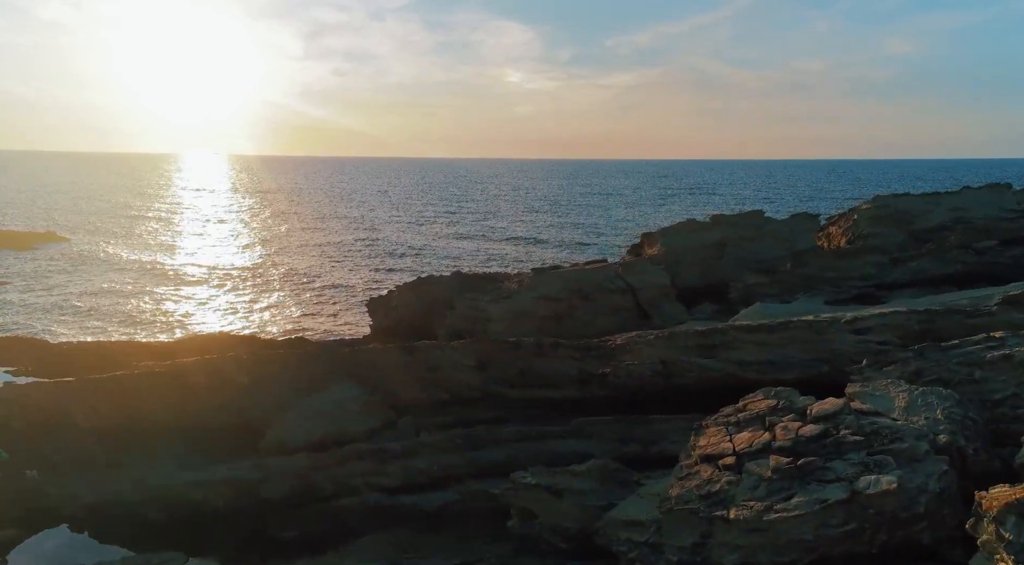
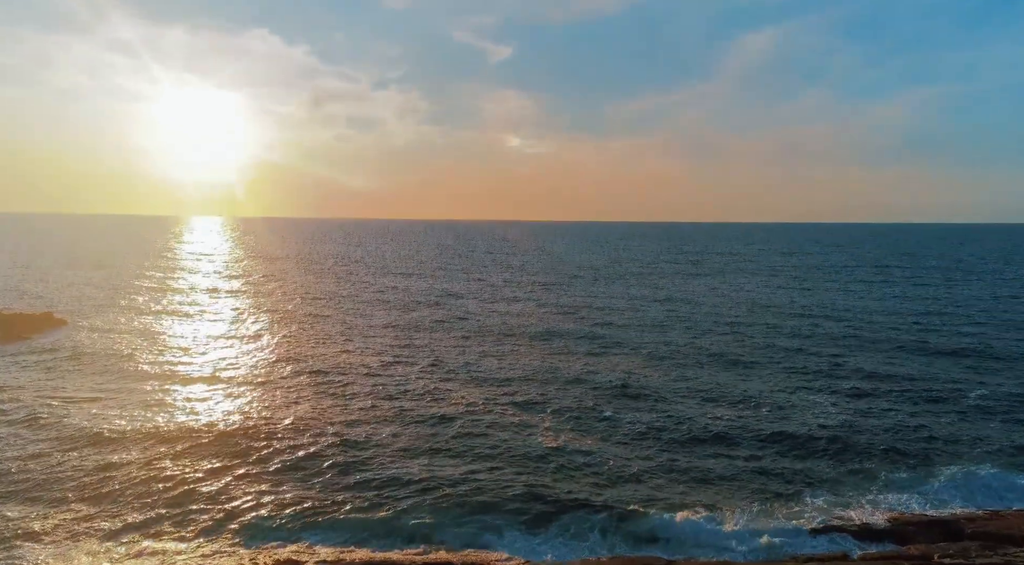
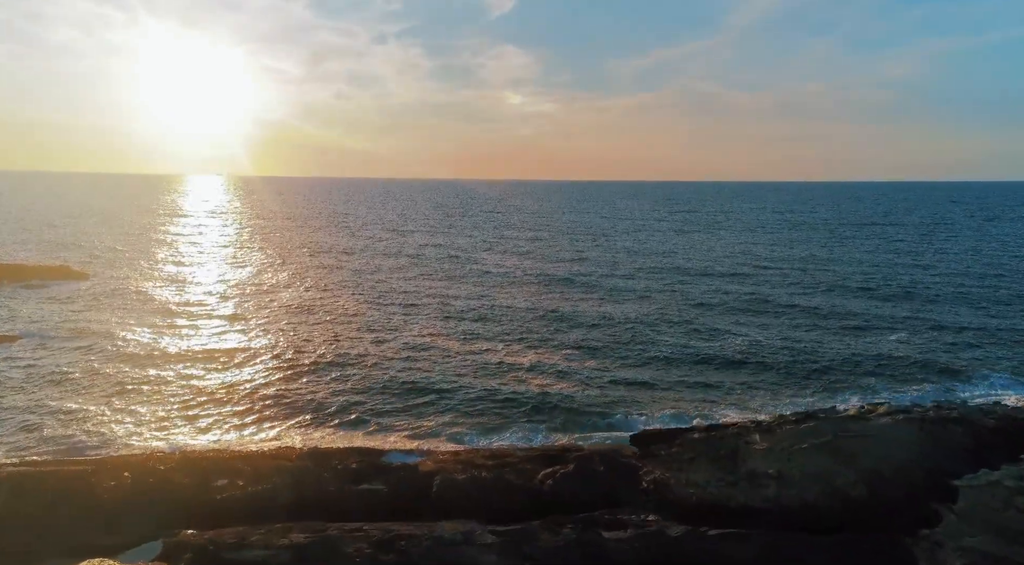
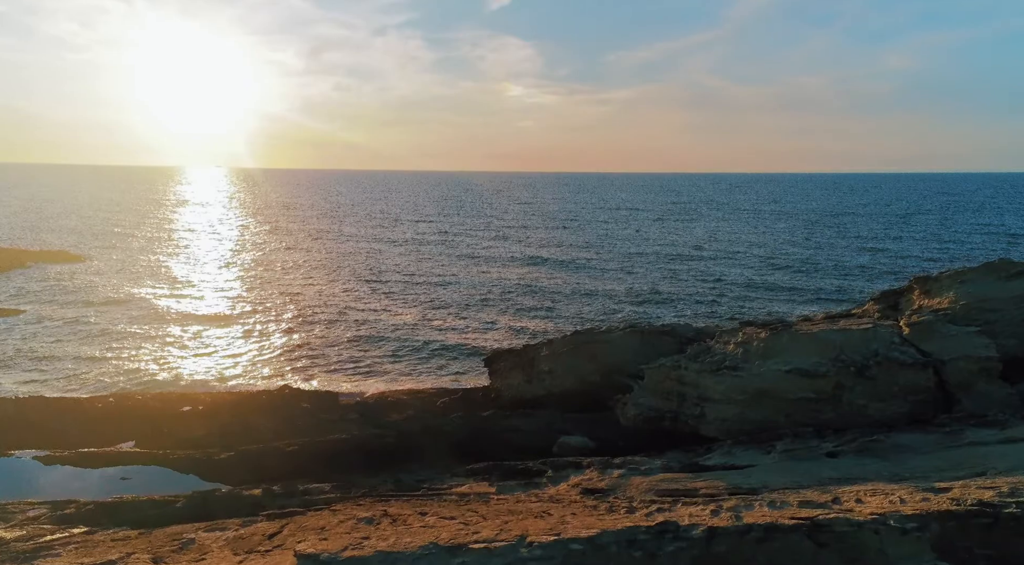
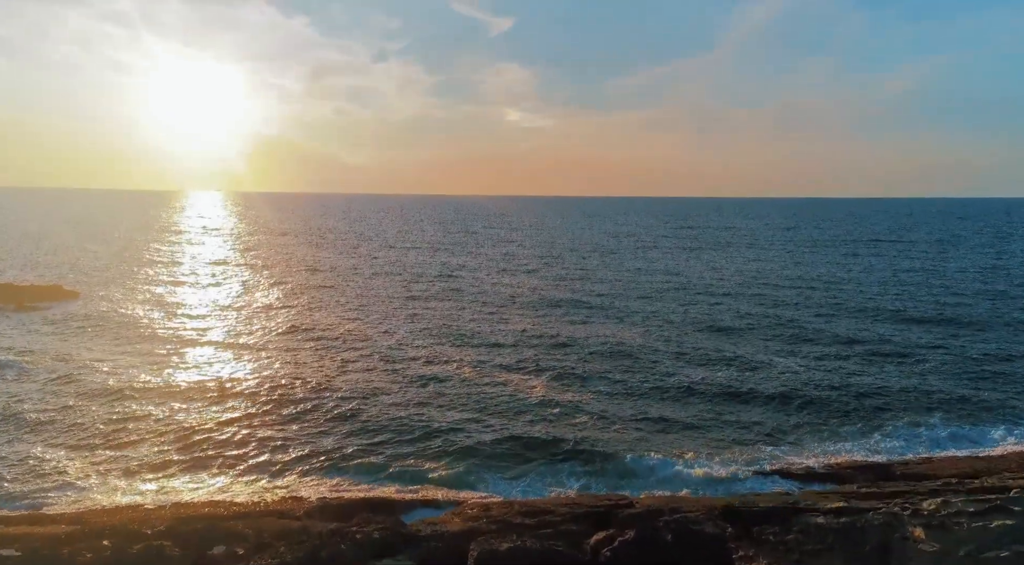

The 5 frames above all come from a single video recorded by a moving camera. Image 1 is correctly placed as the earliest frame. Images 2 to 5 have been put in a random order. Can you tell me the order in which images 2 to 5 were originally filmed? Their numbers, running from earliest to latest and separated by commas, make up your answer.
4, 3, 5, 2
